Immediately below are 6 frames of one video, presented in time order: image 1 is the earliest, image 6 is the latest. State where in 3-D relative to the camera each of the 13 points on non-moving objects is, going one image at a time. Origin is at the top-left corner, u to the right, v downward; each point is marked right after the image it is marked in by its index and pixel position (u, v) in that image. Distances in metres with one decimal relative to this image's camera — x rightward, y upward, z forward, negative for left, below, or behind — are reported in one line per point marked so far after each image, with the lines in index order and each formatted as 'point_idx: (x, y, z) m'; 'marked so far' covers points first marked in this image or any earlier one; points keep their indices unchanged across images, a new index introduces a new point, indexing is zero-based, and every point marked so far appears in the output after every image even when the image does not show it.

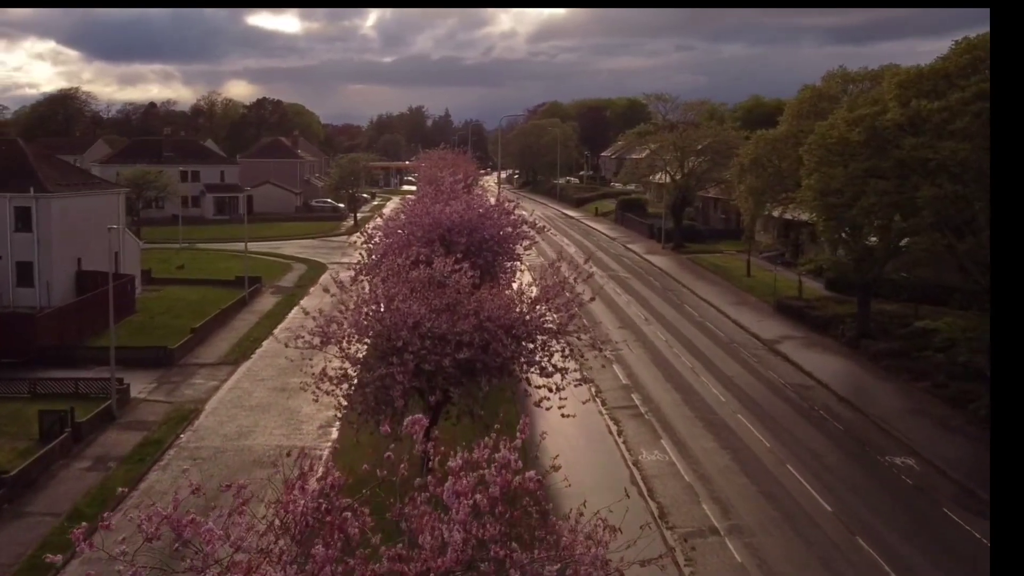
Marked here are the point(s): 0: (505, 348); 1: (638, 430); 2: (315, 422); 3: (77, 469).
0: (-0.1, -0.9, +14.6) m
1: (+2.5, -2.8, +19.0) m
2: (-3.8, -2.6, +18.5) m
3: (-7.2, -3.0, +15.9) m
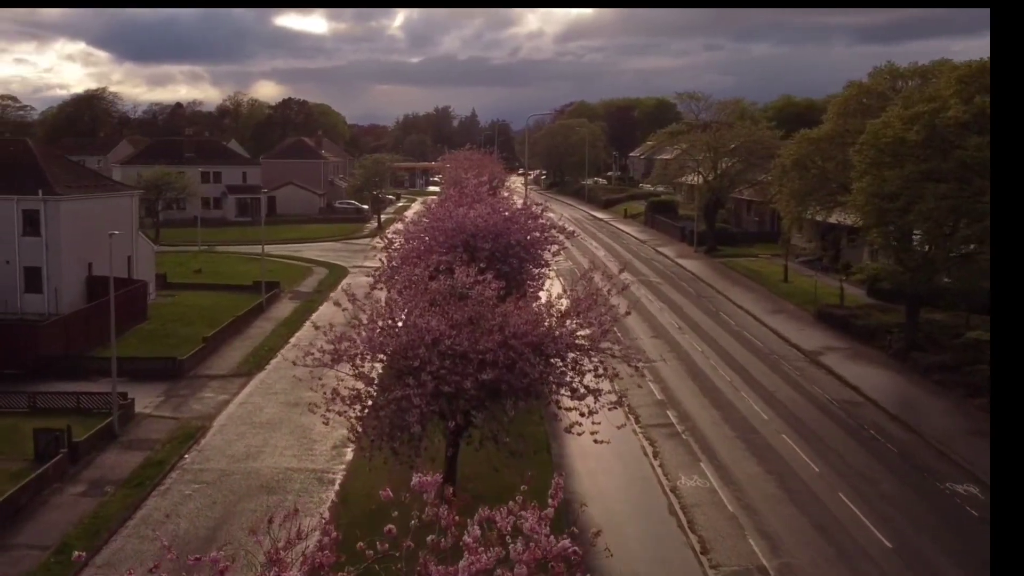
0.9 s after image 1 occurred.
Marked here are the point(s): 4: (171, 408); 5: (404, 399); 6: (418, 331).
0: (+0.3, -1.1, +13.3) m
1: (+3.0, -3.0, +17.7) m
2: (-3.3, -2.8, +17.3) m
3: (-6.8, -3.2, +14.8) m
4: (-6.9, -2.4, +19.4) m
5: (-1.5, -1.5, +13.0) m
6: (-1.3, -0.6, +13.2) m
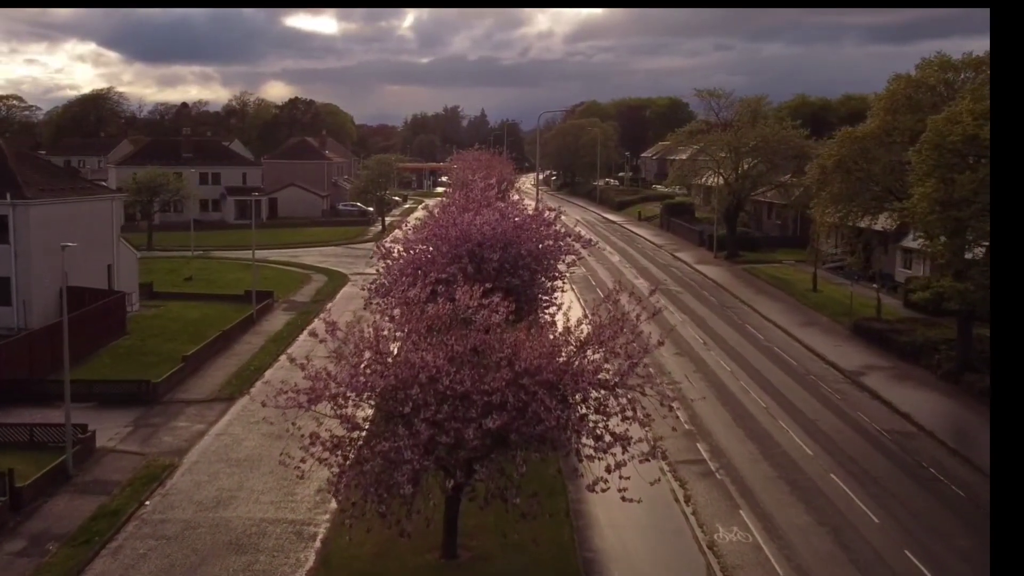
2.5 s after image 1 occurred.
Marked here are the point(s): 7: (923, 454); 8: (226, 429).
0: (+0.4, -1.4, +11.1) m
1: (+3.2, -3.3, +15.4) m
2: (-3.1, -3.1, +15.1) m
3: (-6.6, -3.5, +12.6) m
4: (-6.7, -2.8, +17.3) m
5: (-1.3, -1.8, +10.7) m
6: (-1.2, -0.9, +11.0) m
7: (+7.7, -3.1, +17.9) m
8: (-5.4, -2.6, +18.0) m
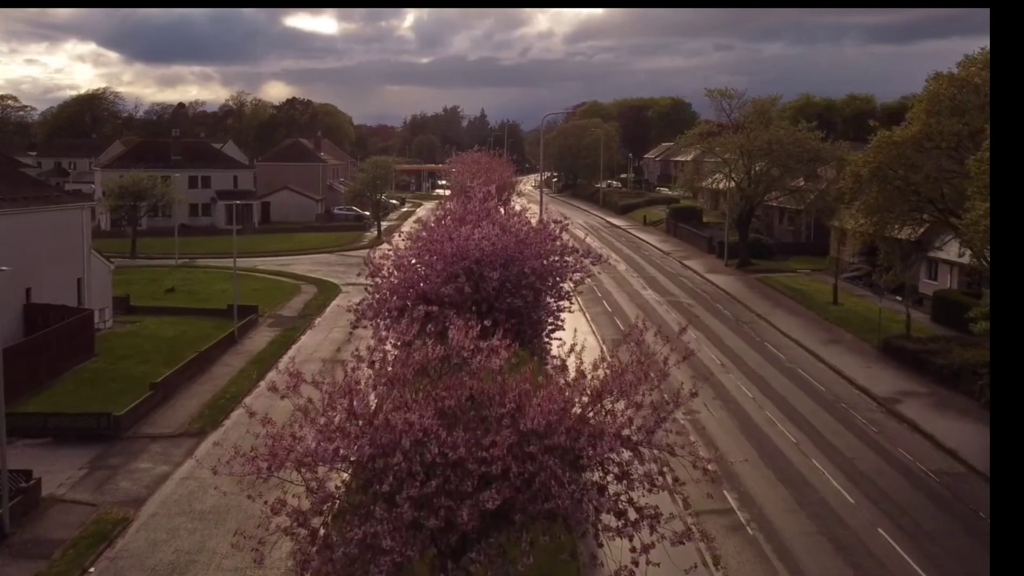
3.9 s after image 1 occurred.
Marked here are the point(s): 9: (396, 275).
0: (+0.5, -1.9, +9.1) m
1: (+3.2, -3.8, +13.4) m
2: (-3.1, -3.5, +13.0) m
3: (-6.6, -3.9, +10.6) m
4: (-6.7, -3.2, +15.2) m
5: (-1.3, -2.2, +8.7) m
6: (-1.1, -1.3, +9.0) m
7: (+7.7, -3.5, +15.9) m
8: (-5.3, -3.1, +16.0) m
9: (-2.2, +0.2, +18.2) m
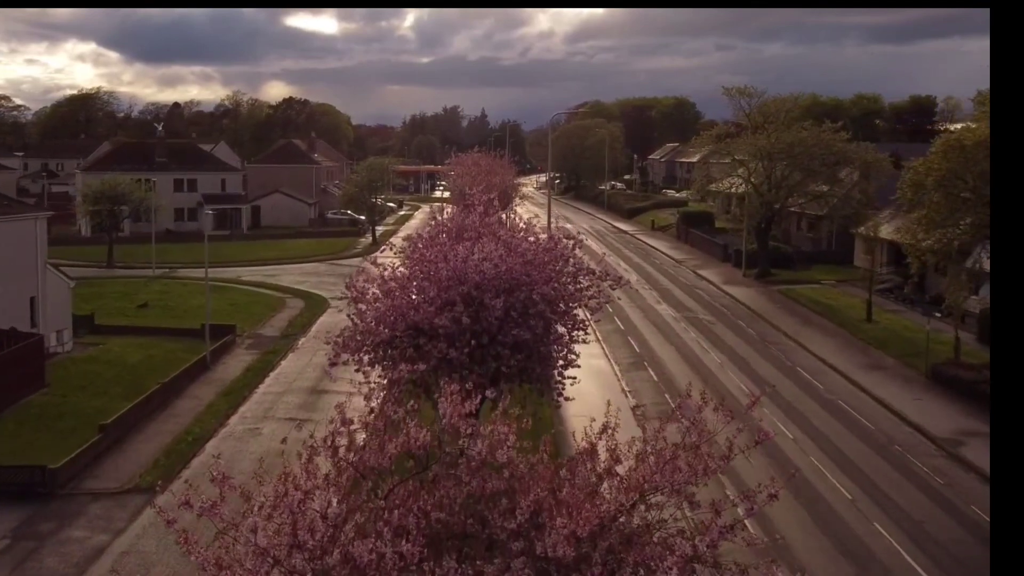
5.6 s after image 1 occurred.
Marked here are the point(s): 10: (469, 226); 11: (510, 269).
0: (+0.6, -2.3, +6.4) m
1: (+3.3, -4.2, +10.7) m
2: (-3.0, -4.0, +10.4) m
3: (-6.5, -4.4, +7.9) m
4: (-6.6, -3.6, +12.6) m
5: (-1.2, -2.7, +6.0) m
6: (-1.0, -1.8, +6.3) m
7: (+7.8, -4.0, +13.2) m
8: (-5.2, -3.5, +13.3) m
9: (-2.1, -0.2, +15.6) m
10: (-0.9, +1.2, +19.1) m
11: (0.0, +0.3, +15.7) m
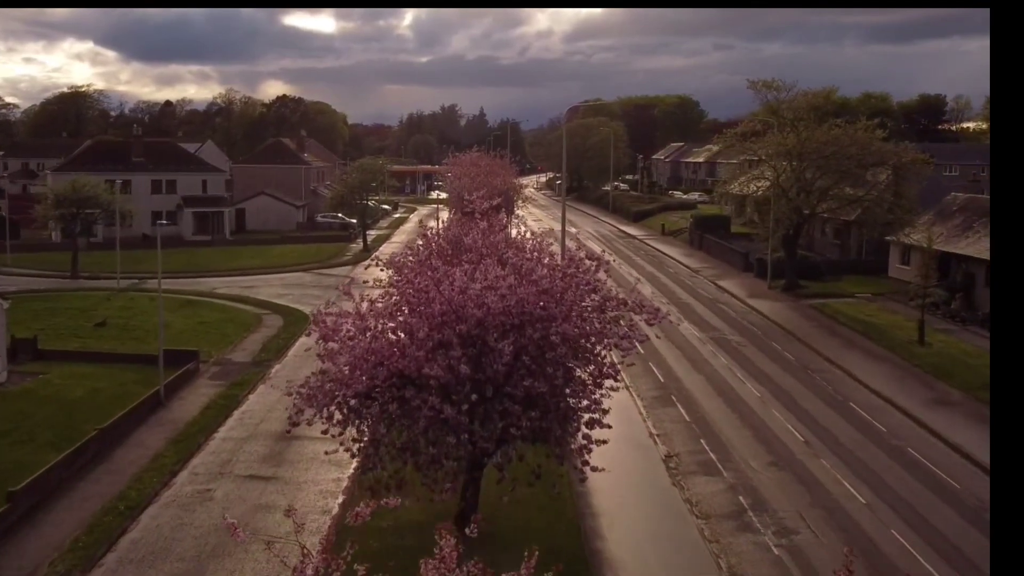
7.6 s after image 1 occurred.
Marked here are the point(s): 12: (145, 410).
0: (+0.7, -2.8, +3.0) m
1: (+3.5, -4.7, +7.3) m
2: (-2.9, -4.4, +7.0) m
3: (-6.3, -4.8, +4.5) m
4: (-6.4, -4.1, +9.2) m
5: (-1.0, -3.2, +2.6) m
6: (-0.9, -2.3, +2.9) m
7: (+8.0, -4.5, +9.9) m
8: (-5.1, -4.0, +9.9) m
9: (-2.0, -0.7, +12.2) m
10: (-0.7, +0.8, +15.7) m
11: (+0.1, -0.2, +12.3) m
12: (-7.1, -2.4, +18.6) m
